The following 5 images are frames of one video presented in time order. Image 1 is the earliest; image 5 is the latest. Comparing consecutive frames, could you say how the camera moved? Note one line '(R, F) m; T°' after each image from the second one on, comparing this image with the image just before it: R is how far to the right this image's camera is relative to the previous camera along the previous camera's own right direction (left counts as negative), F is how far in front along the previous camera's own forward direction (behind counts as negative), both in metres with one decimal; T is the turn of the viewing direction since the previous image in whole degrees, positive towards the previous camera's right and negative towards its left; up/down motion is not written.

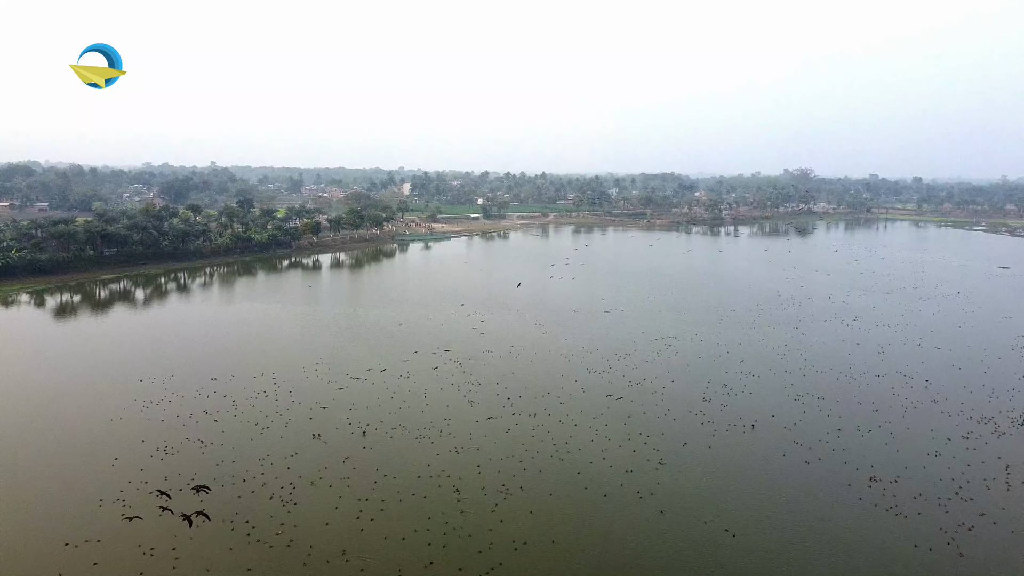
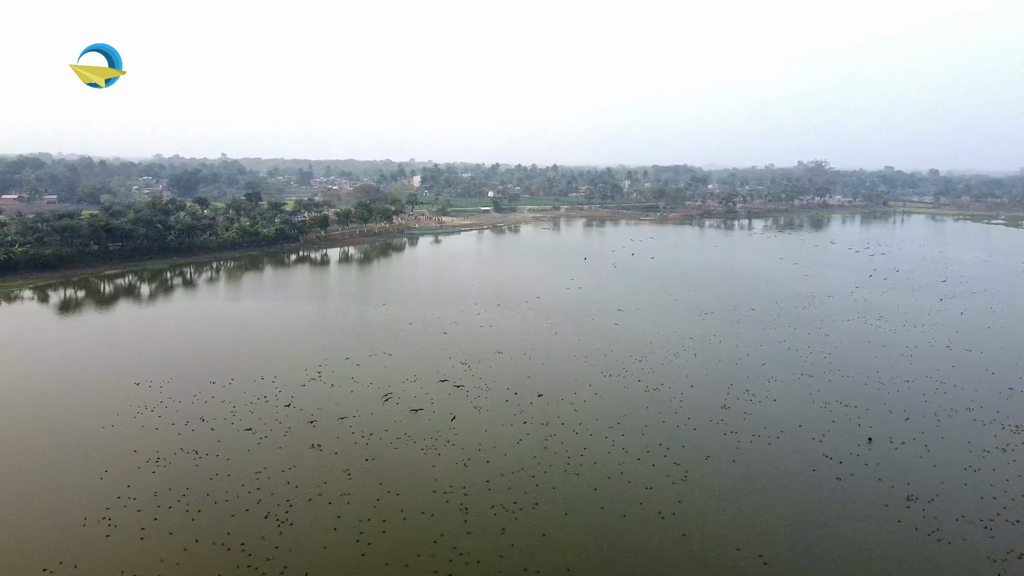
(0.0, +0.7) m; -1°
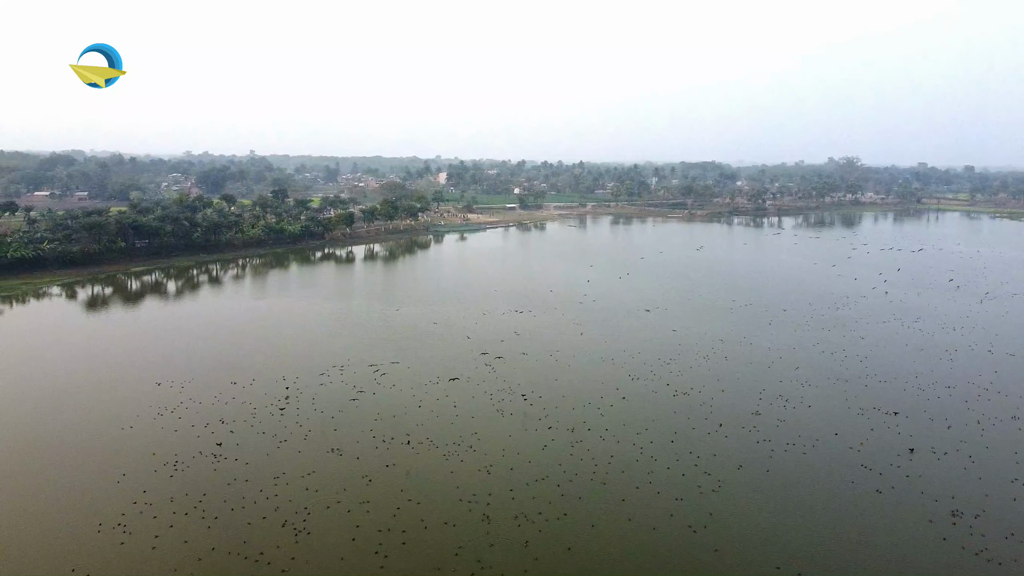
(-0.1, +0.6) m; -3°
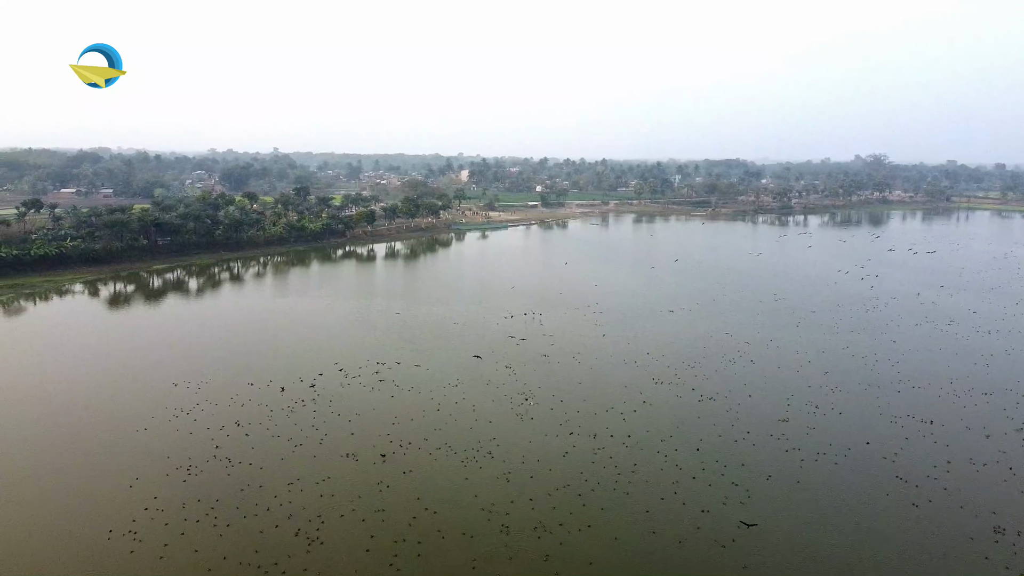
(0.0, +0.6) m; -2°
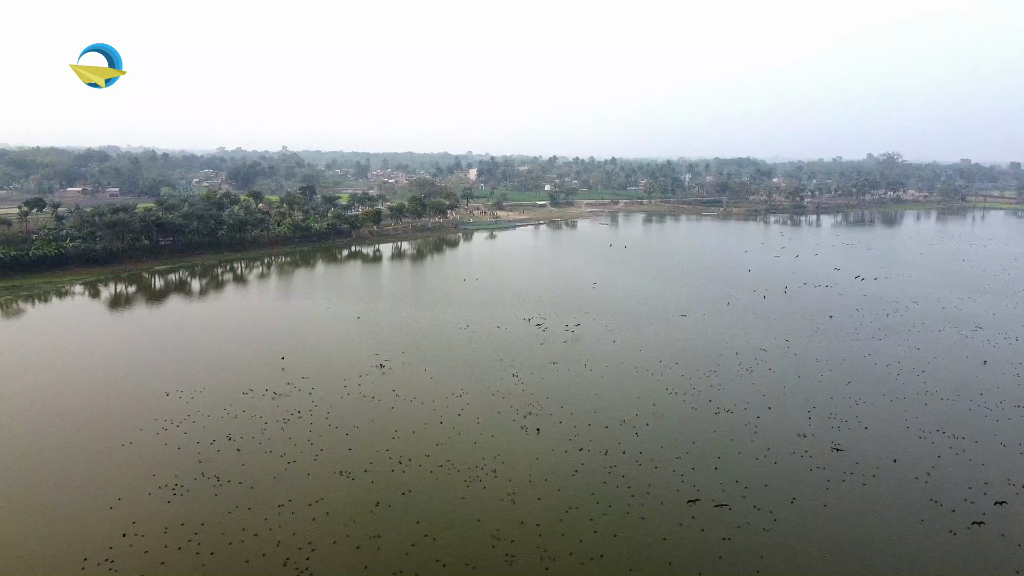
(+0.1, +0.6) m; -1°
